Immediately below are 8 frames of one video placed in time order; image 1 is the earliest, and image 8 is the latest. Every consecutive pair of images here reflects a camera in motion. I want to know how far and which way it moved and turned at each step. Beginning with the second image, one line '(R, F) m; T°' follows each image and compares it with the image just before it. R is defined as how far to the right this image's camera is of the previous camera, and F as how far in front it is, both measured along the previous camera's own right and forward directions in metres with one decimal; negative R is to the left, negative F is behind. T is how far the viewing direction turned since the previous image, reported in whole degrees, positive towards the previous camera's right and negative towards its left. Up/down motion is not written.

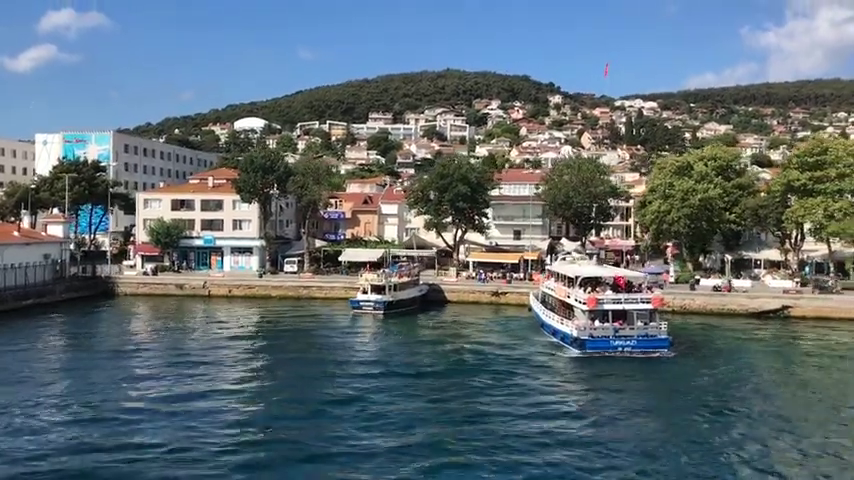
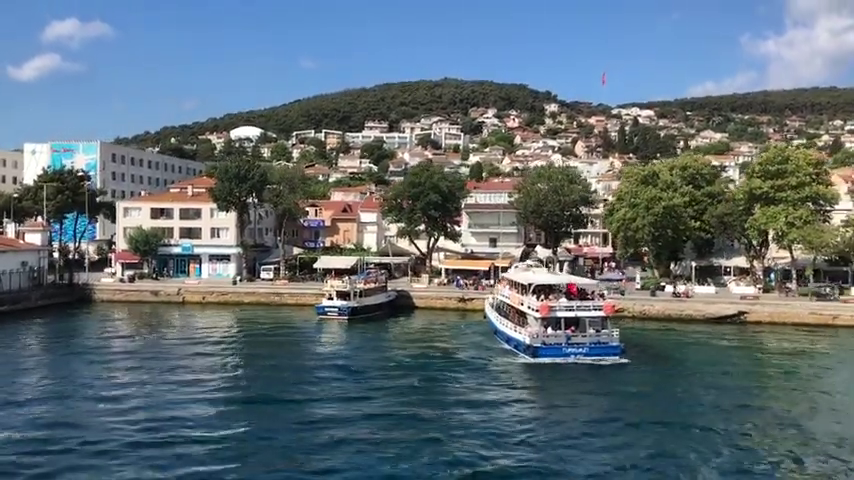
(+2.3, -1.1) m; 0°
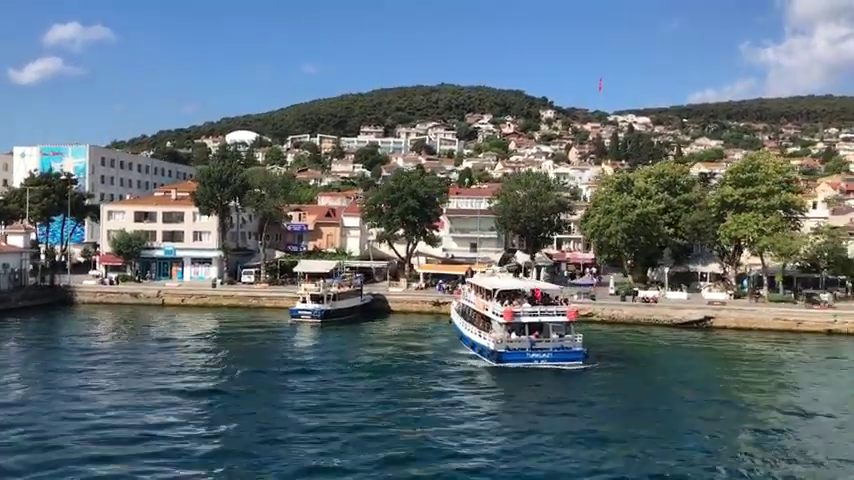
(+1.6, -0.8) m; 0°
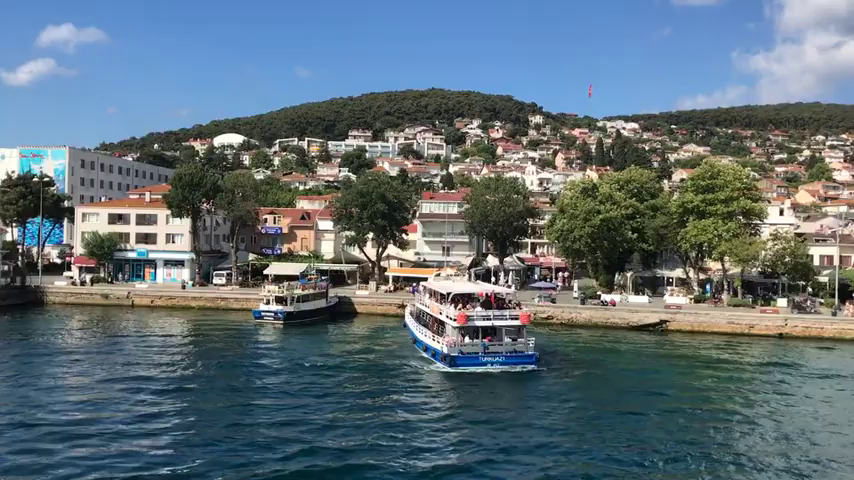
(+1.9, -0.9) m; +1°
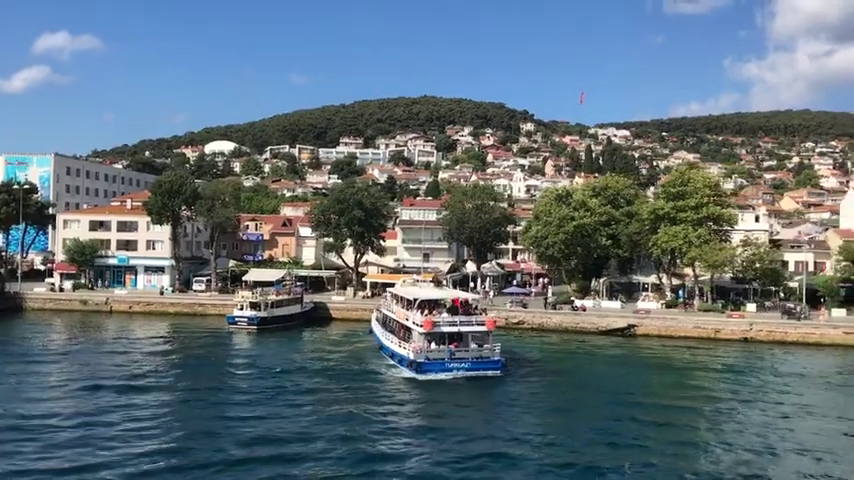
(+1.5, -0.8) m; 0°
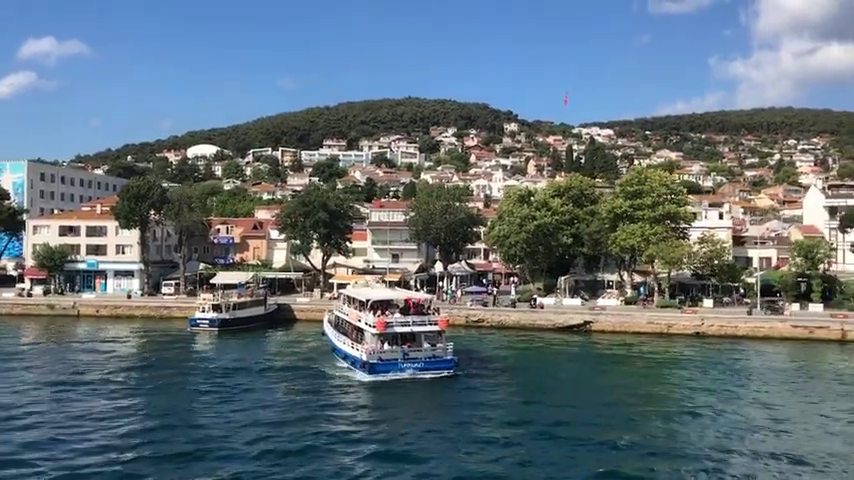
(+2.0, -0.9) m; +1°
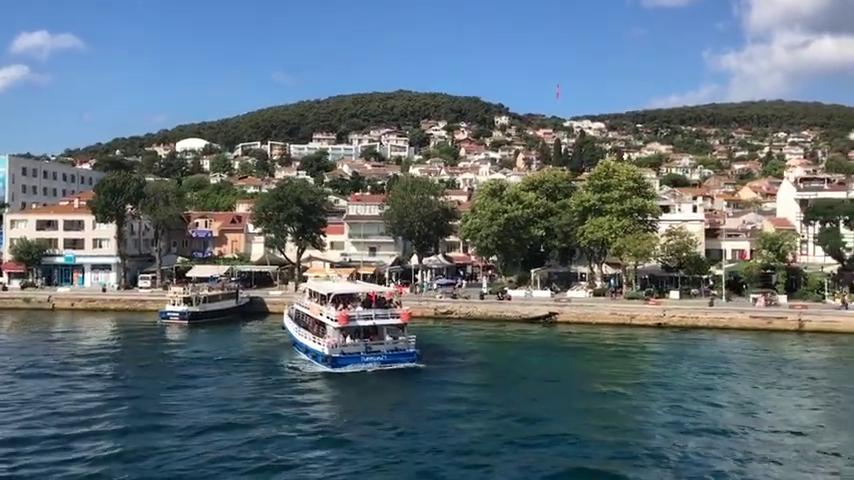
(+1.8, -0.8) m; 0°
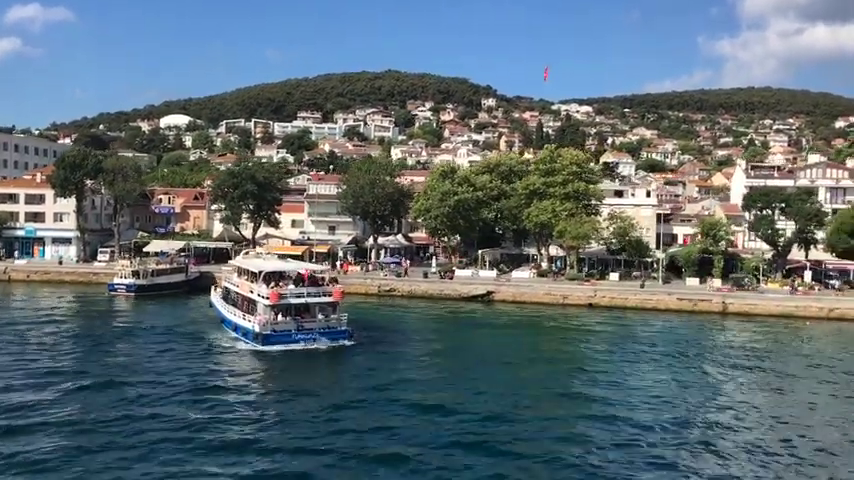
(+3.4, -1.6) m; +1°
